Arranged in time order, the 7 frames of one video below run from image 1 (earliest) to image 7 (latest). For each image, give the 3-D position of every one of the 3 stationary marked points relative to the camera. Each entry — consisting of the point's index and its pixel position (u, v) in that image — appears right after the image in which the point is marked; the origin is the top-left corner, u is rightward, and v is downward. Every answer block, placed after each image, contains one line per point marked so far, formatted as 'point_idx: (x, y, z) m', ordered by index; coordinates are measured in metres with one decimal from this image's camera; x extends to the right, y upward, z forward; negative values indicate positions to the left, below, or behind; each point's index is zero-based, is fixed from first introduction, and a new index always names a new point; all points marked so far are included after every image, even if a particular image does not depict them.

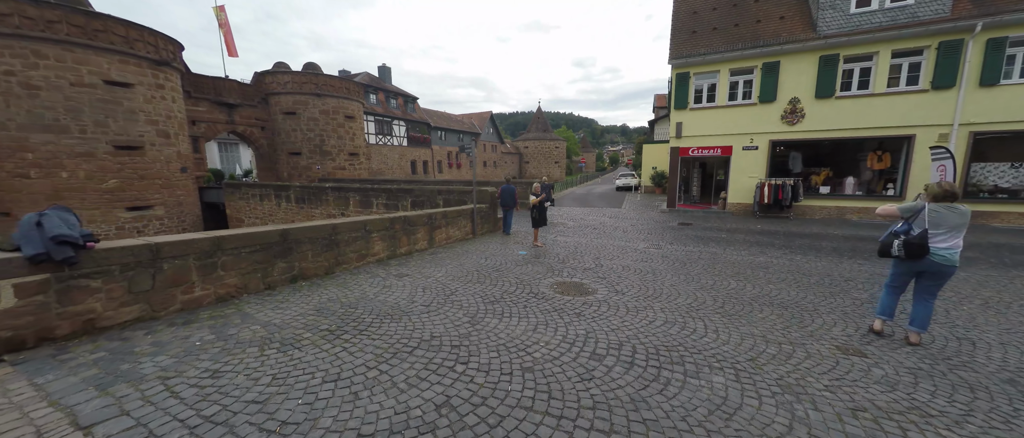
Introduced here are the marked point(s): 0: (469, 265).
0: (-0.6, -0.7, +5.1) m
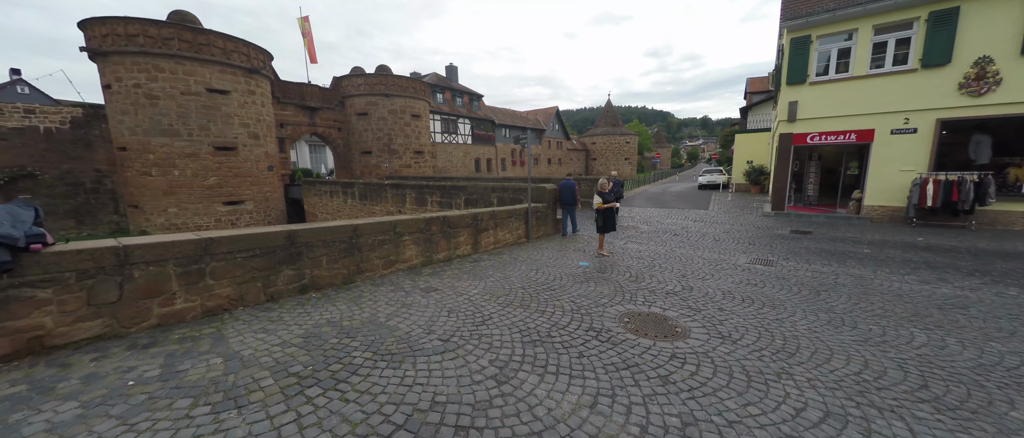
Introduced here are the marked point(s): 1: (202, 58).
0: (+0.1, -0.7, +4.1) m
1: (-11.3, +5.9, +12.6) m
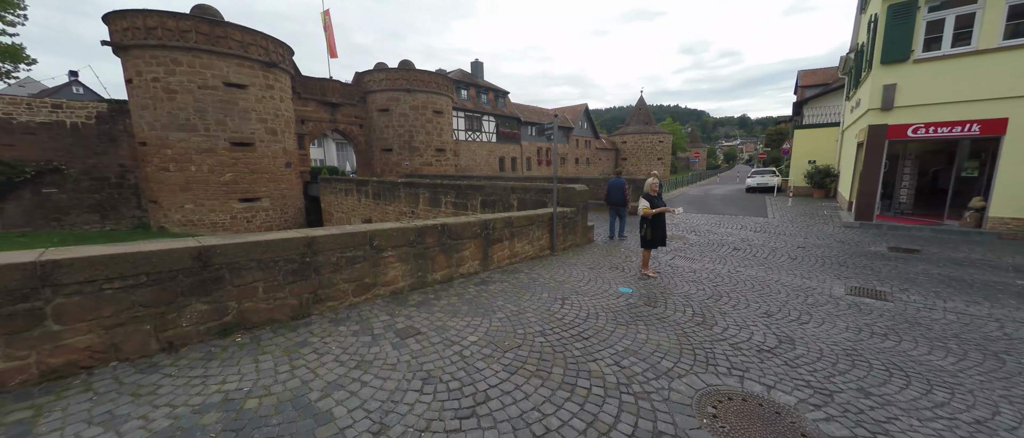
0: (+0.2, -0.8, +2.9) m
1: (-10.4, +6.0, +12.3) m
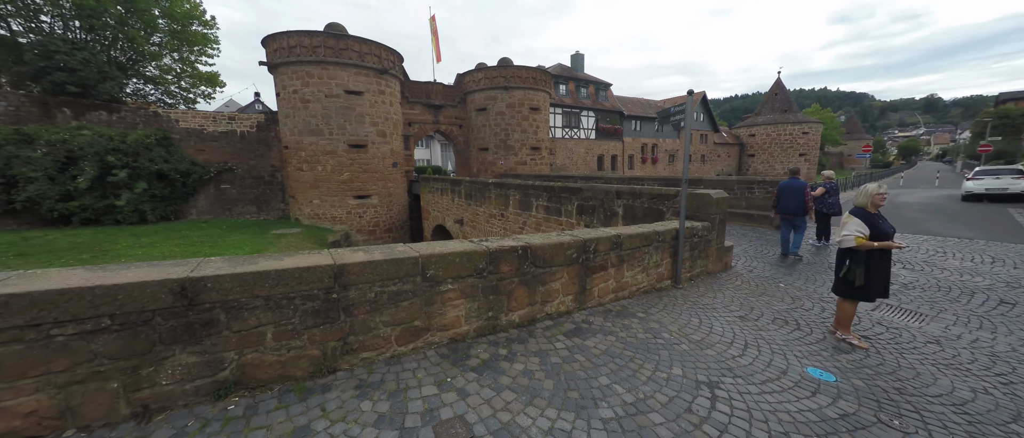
0: (+0.7, -1.0, +1.7) m
1: (-6.7, +6.1, +13.5) m
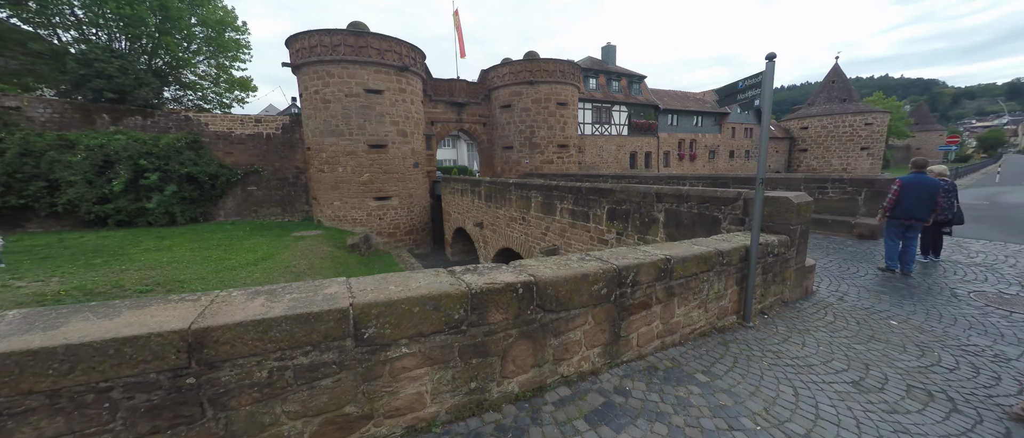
0: (+0.6, -1.1, +0.8) m
1: (-5.8, +6.1, +13.1) m
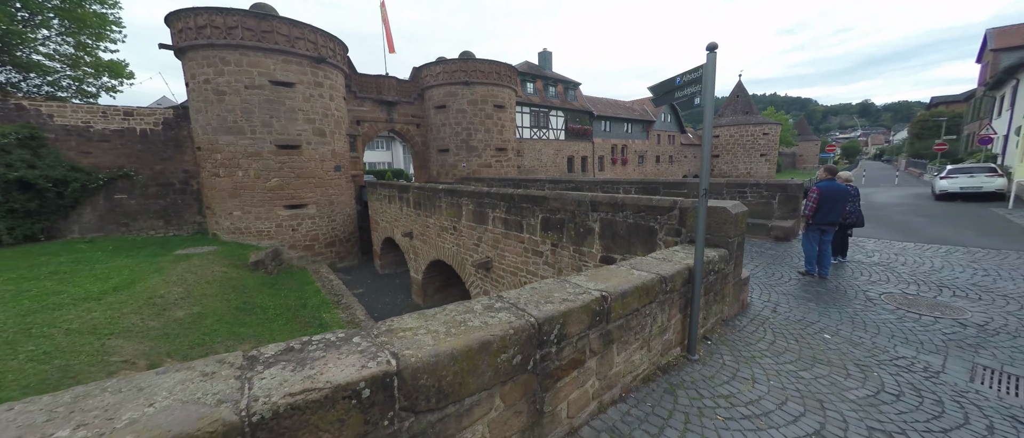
0: (+0.3, -1.3, +0.1) m
1: (-8.1, +5.7, +11.4) m
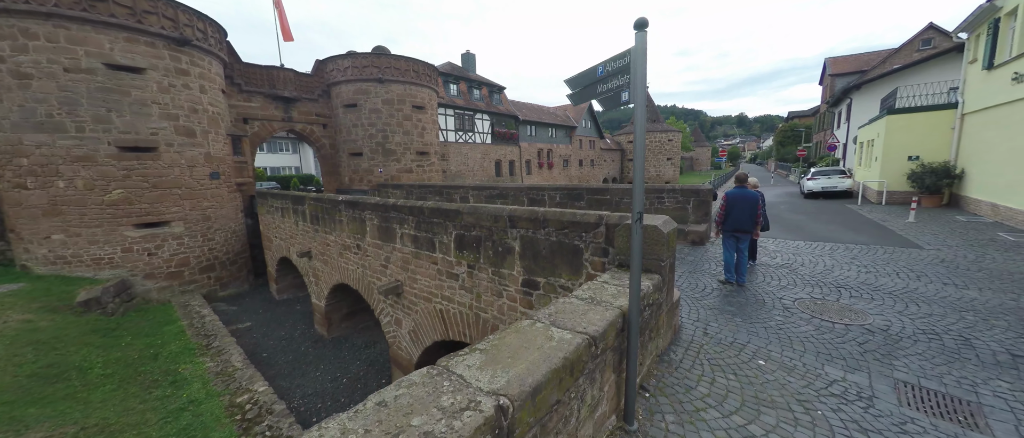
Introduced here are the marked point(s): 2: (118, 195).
0: (+0.2, -1.4, -0.6) m
1: (-10.6, +5.1, +8.8) m
2: (-10.7, +0.7, +9.4) m
